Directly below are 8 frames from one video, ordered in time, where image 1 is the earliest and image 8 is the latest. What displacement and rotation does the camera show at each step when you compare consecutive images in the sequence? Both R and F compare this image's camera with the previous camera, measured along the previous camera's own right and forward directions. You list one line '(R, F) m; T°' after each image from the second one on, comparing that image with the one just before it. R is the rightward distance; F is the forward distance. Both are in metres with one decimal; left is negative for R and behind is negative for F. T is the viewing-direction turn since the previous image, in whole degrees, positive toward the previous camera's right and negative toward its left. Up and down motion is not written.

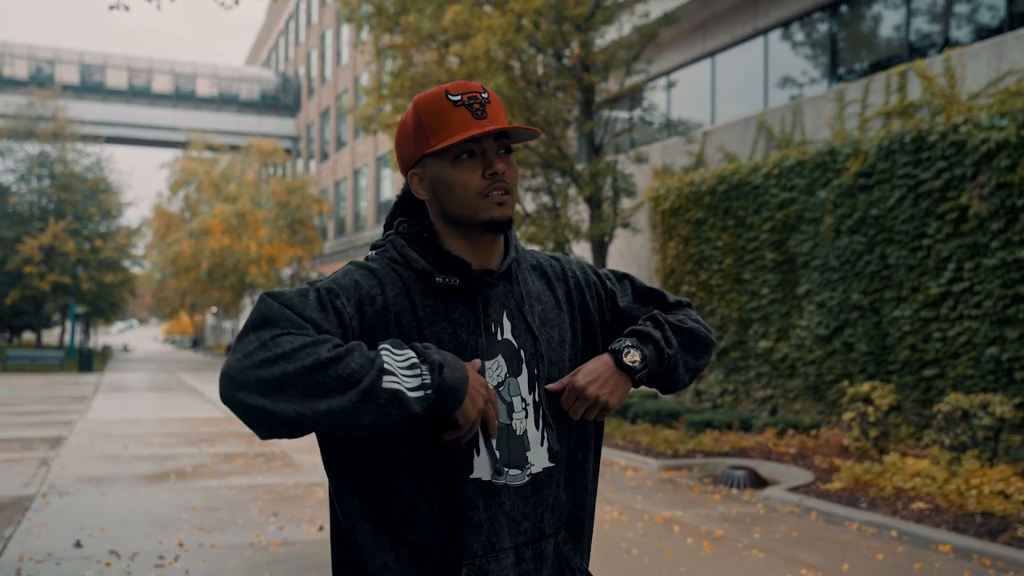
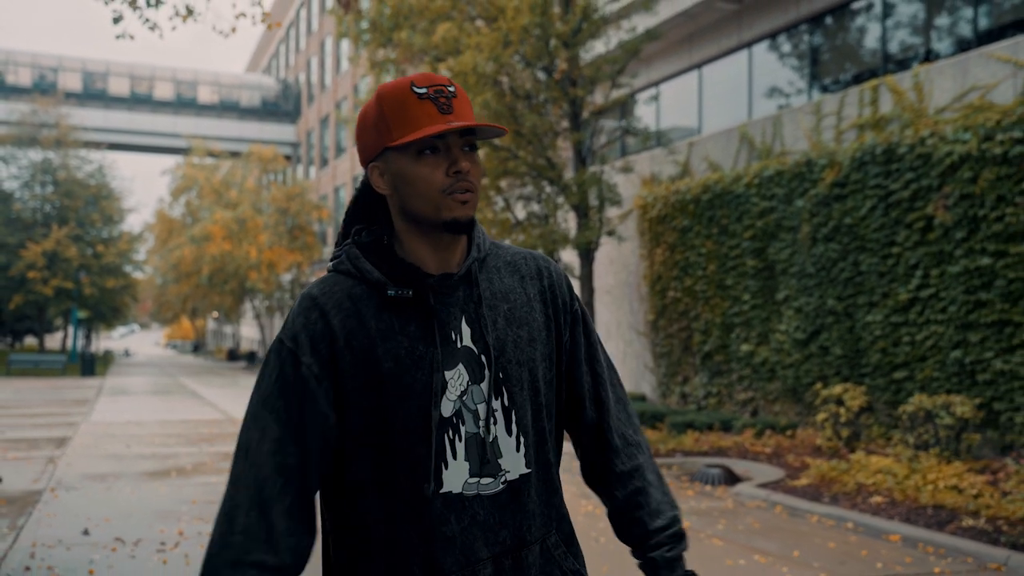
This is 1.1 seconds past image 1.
(+0.2, -0.4) m; 0°
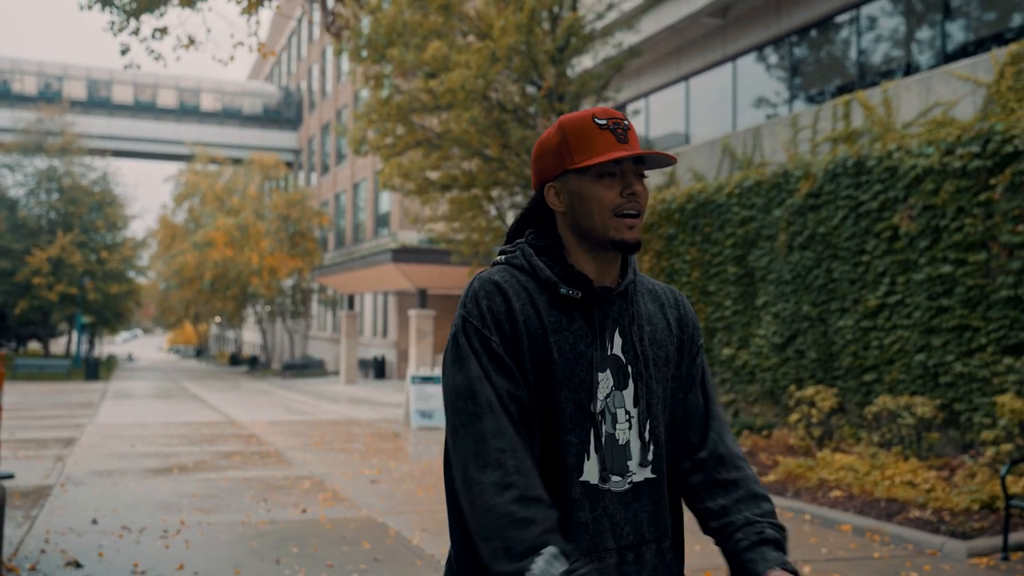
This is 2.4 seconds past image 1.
(+0.2, -0.5) m; 0°
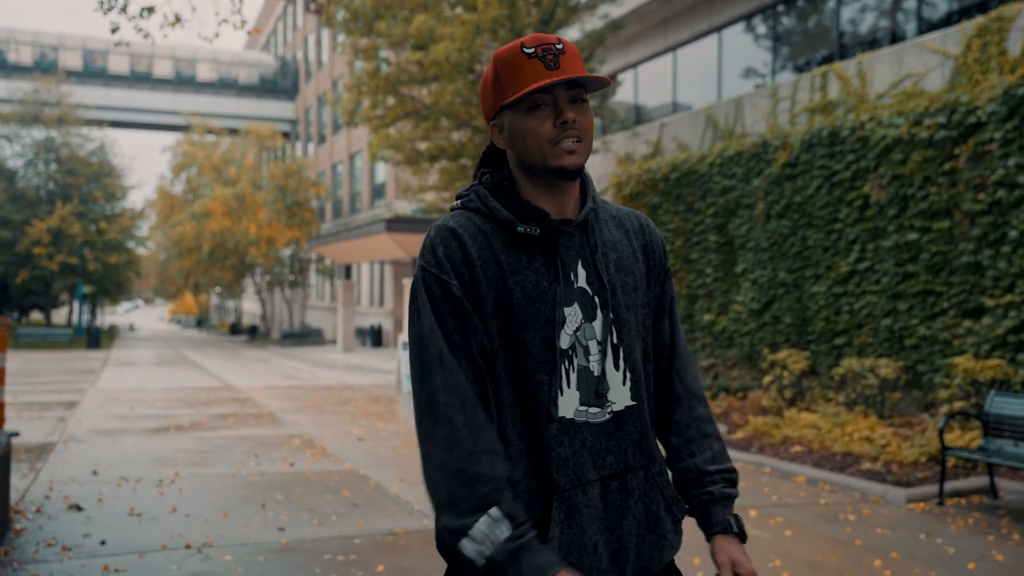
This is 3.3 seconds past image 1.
(+0.3, -0.4) m; 0°
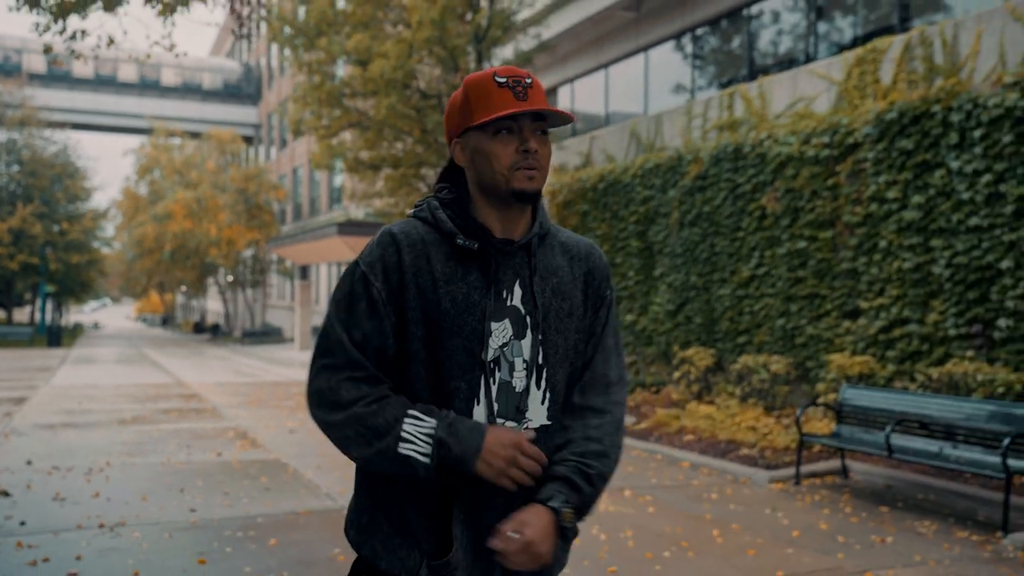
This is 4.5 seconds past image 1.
(+0.6, -0.8) m; +2°
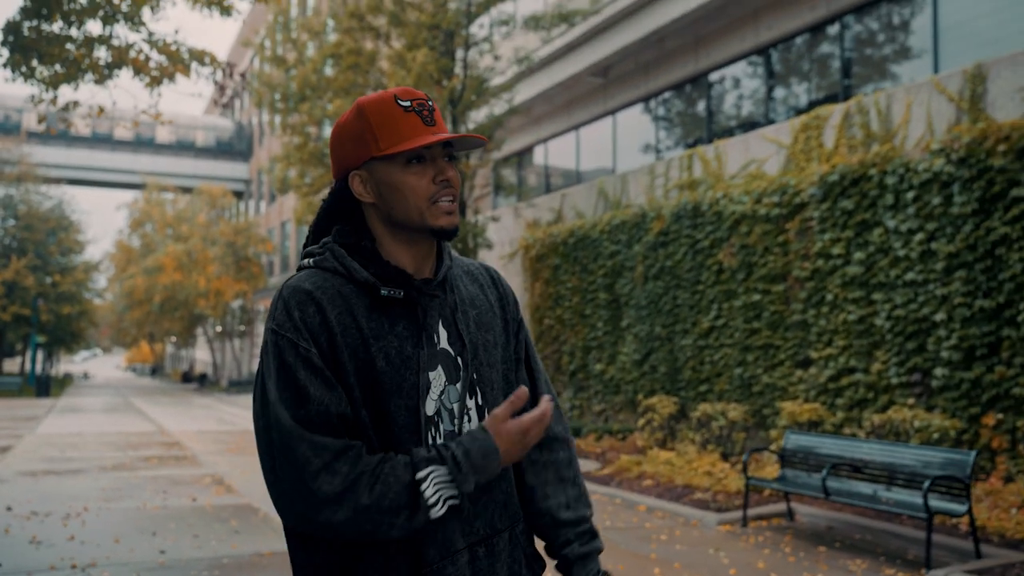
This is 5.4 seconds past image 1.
(+0.4, -0.5) m; 0°
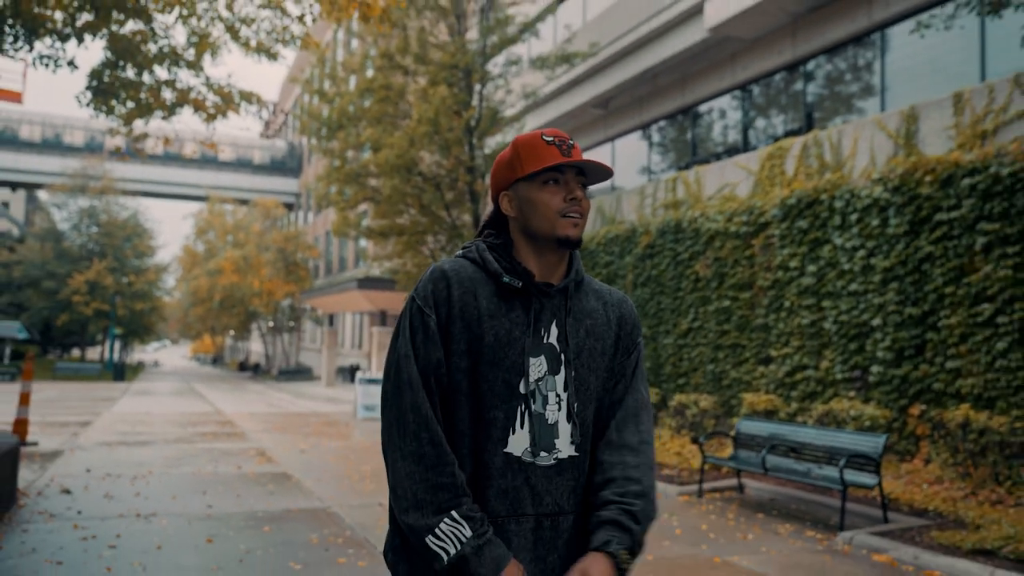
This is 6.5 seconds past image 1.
(+0.7, -1.8) m; -3°
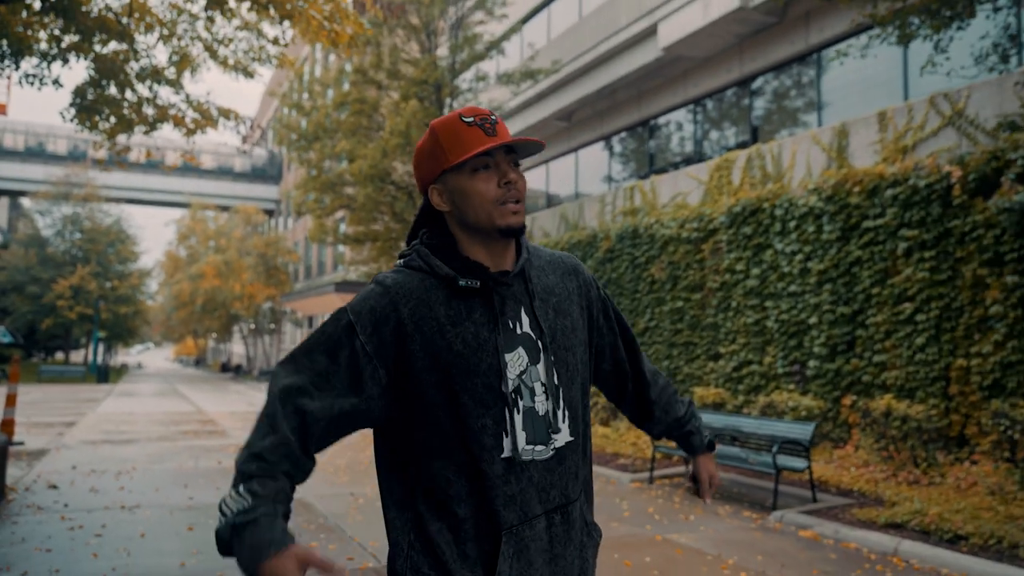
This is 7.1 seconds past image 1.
(+0.2, -0.8) m; +1°
